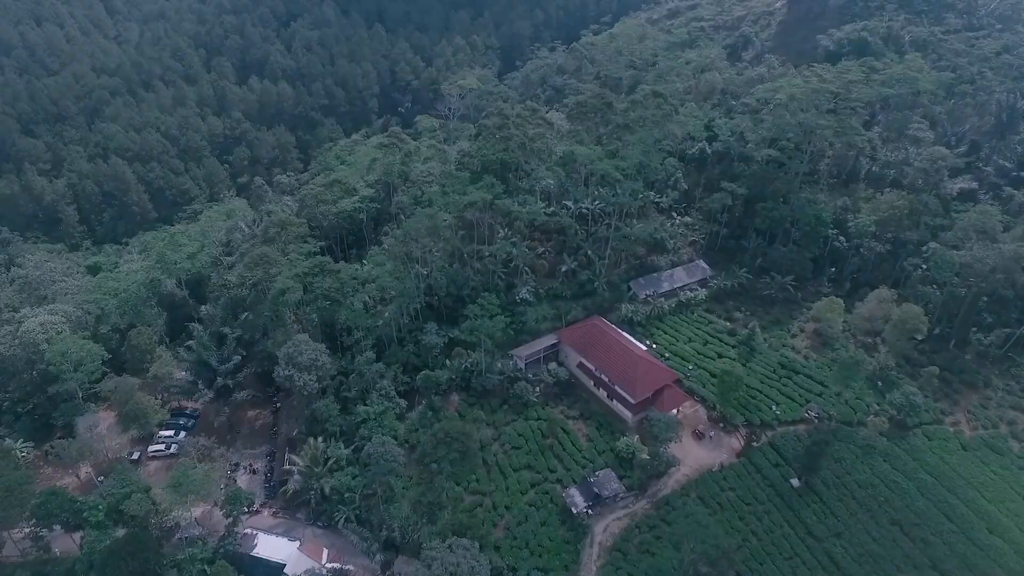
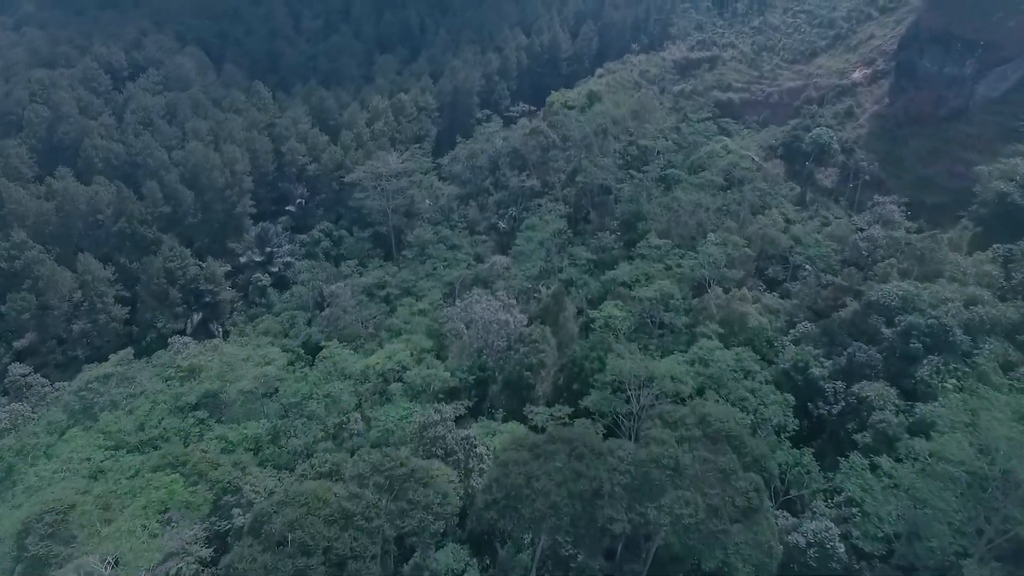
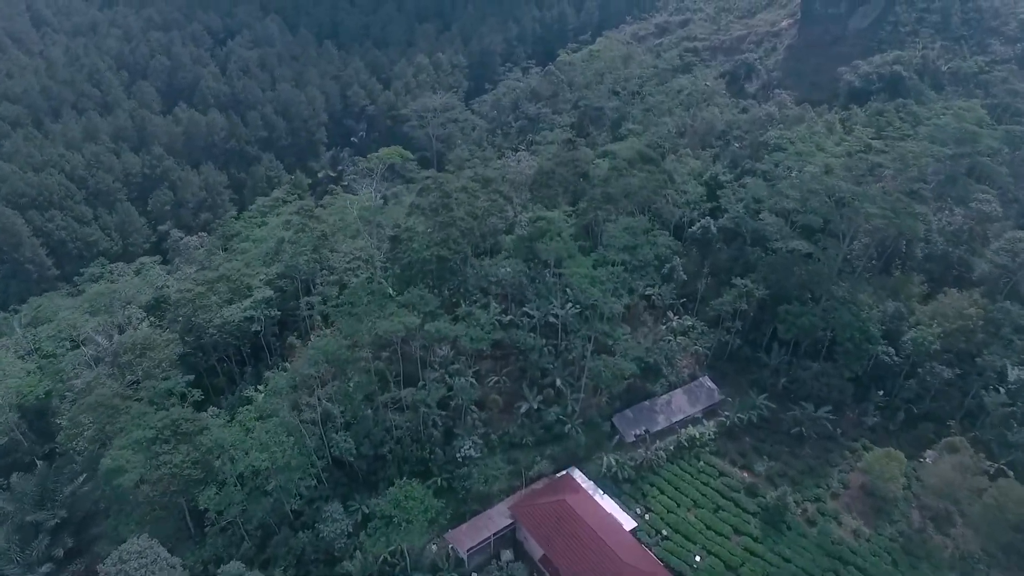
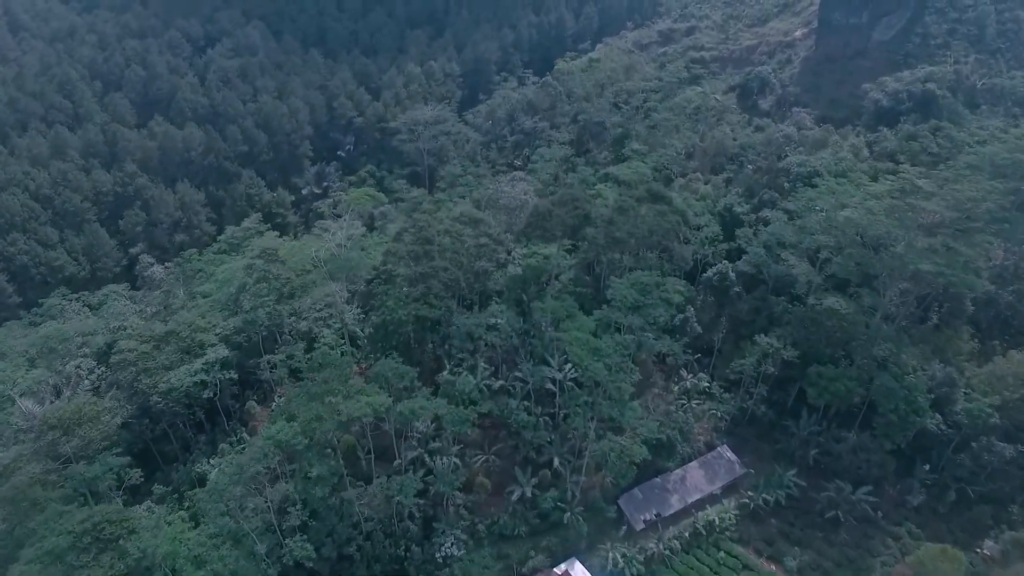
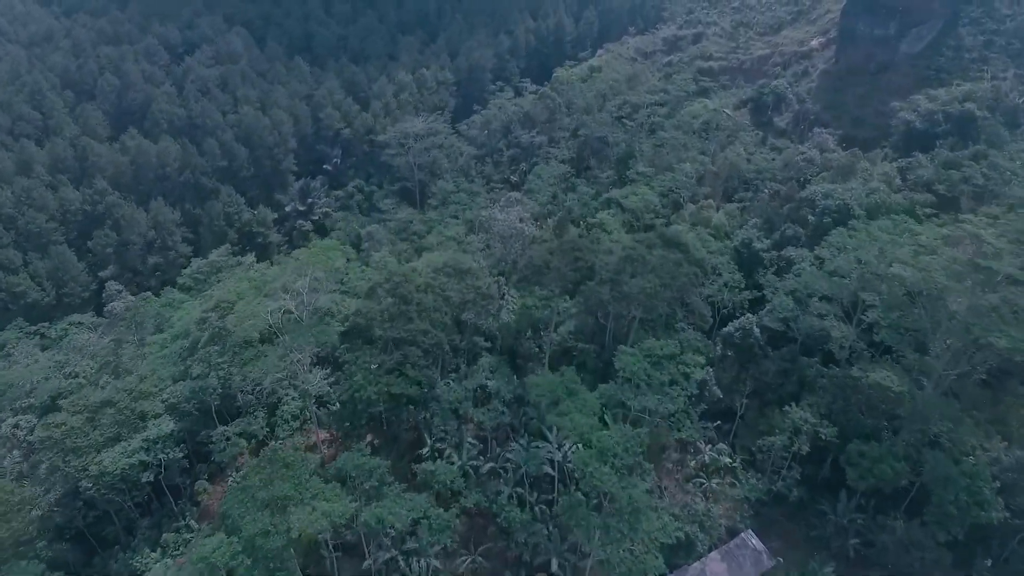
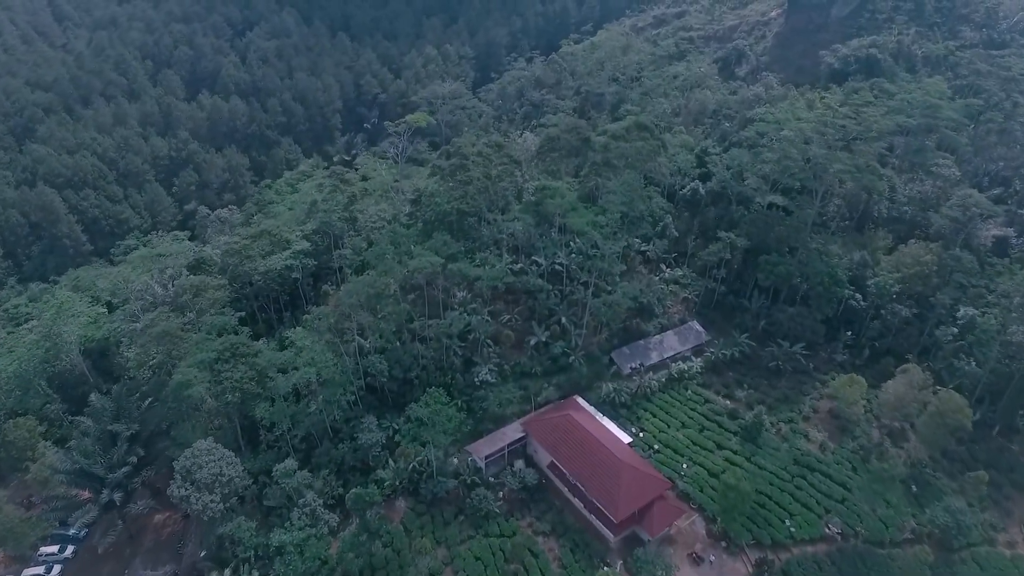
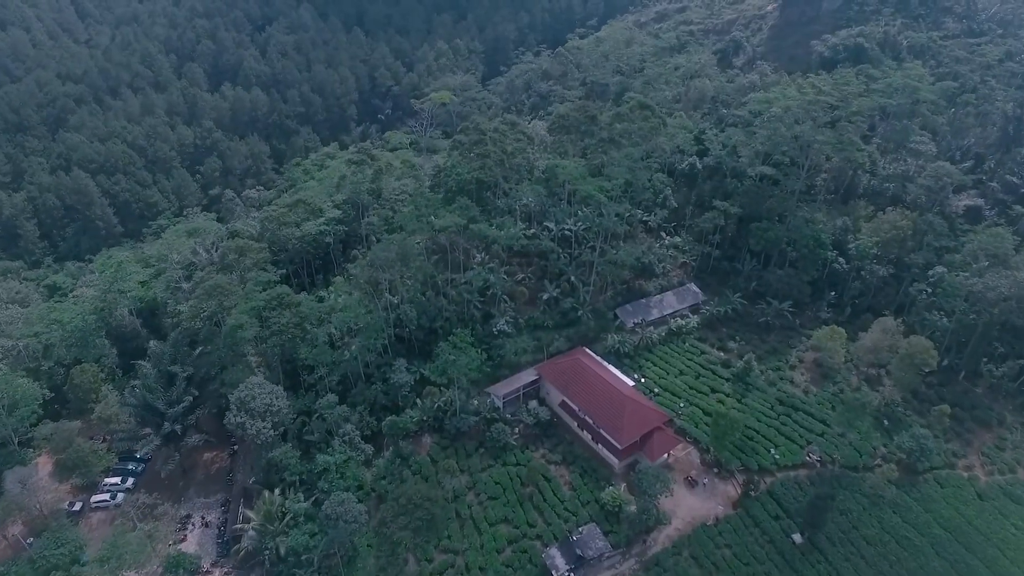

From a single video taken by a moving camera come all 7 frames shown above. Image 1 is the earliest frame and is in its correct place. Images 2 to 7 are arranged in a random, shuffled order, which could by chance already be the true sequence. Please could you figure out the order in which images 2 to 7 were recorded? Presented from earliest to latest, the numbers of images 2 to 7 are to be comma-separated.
7, 6, 3, 4, 5, 2
